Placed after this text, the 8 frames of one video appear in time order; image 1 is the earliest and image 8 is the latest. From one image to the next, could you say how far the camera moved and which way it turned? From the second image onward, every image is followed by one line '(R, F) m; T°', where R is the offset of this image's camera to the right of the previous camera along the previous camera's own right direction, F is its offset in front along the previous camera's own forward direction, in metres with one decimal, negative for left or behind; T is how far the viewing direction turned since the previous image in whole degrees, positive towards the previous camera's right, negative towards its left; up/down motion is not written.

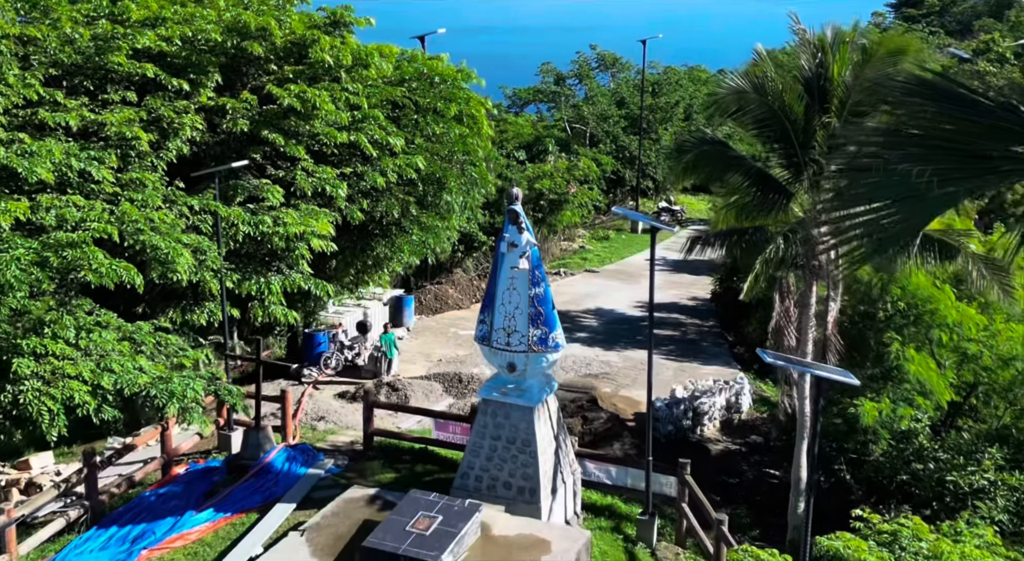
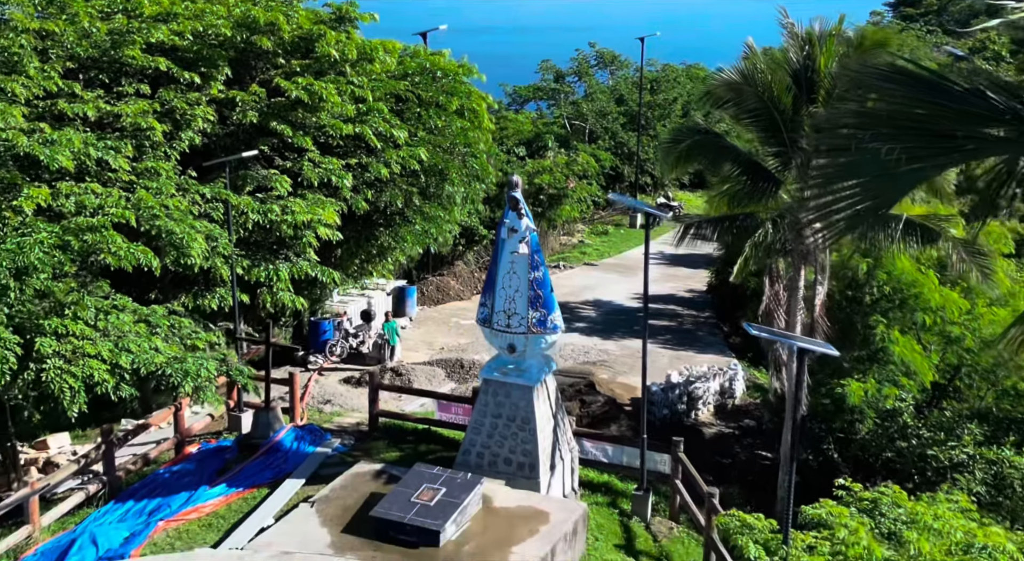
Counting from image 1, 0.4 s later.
(0.0, -0.5) m; 0°
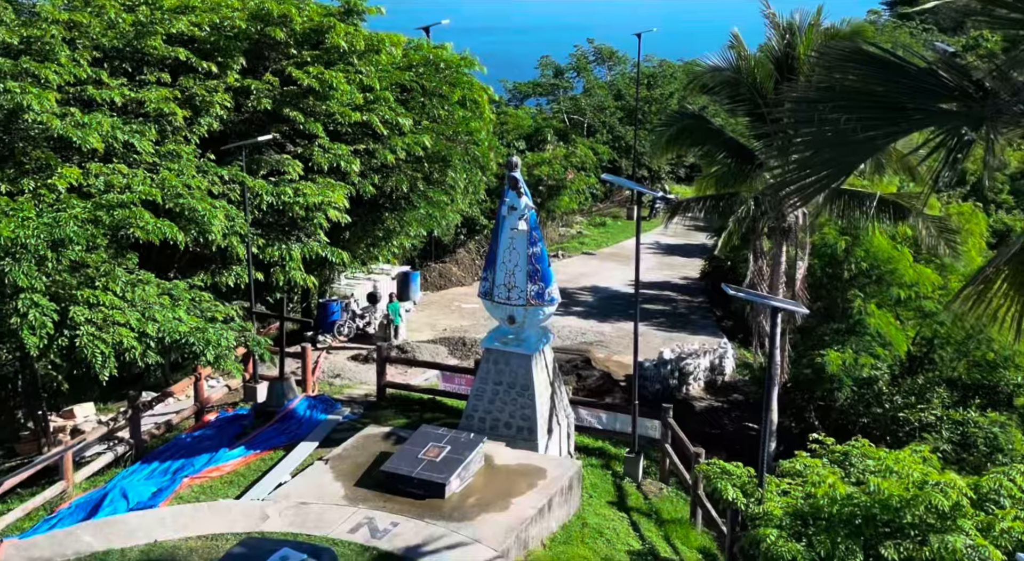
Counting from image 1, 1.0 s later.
(0.0, -0.8) m; 0°
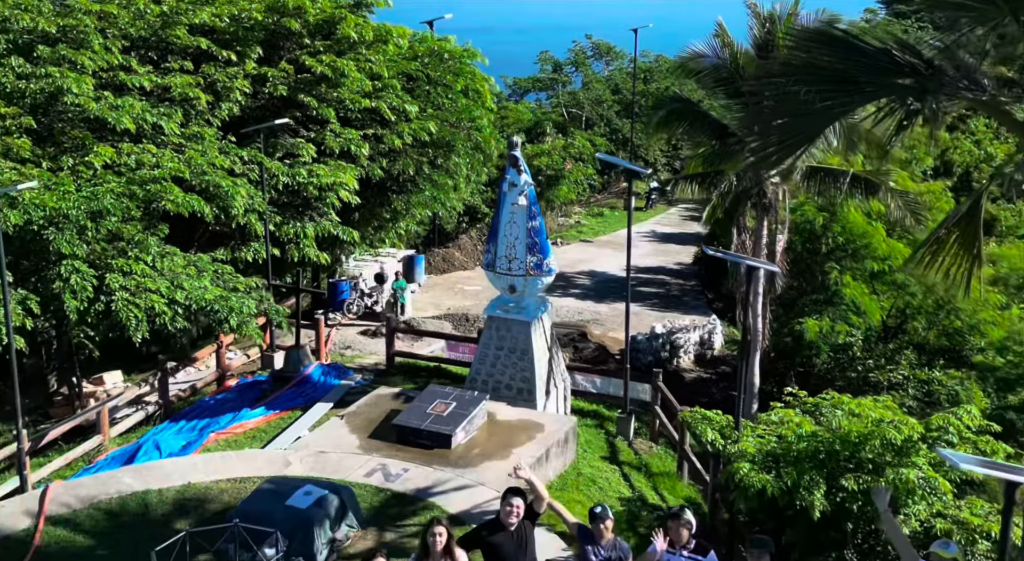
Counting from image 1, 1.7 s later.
(0.0, -1.0) m; 0°
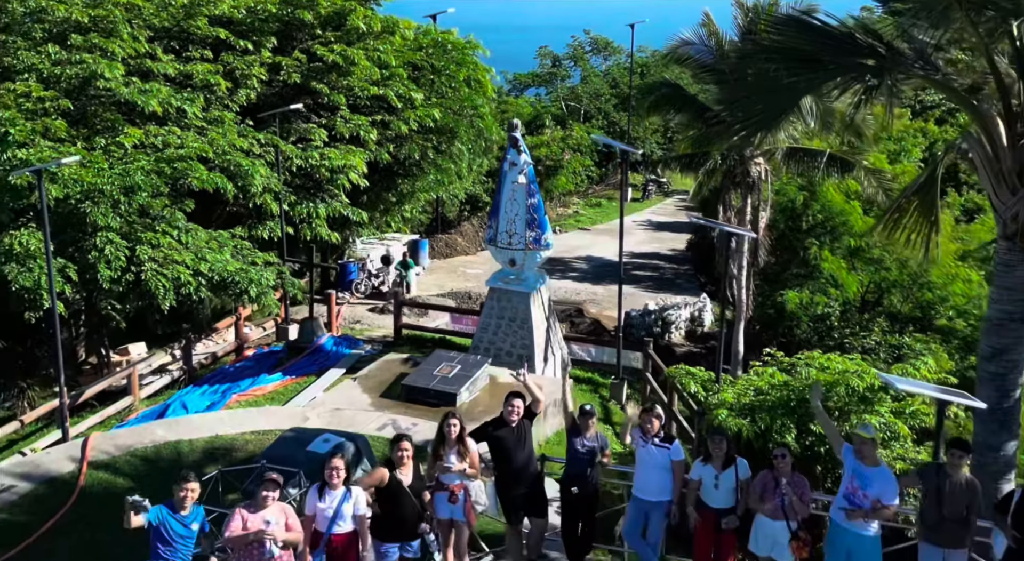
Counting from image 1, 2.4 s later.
(0.0, -1.0) m; 0°
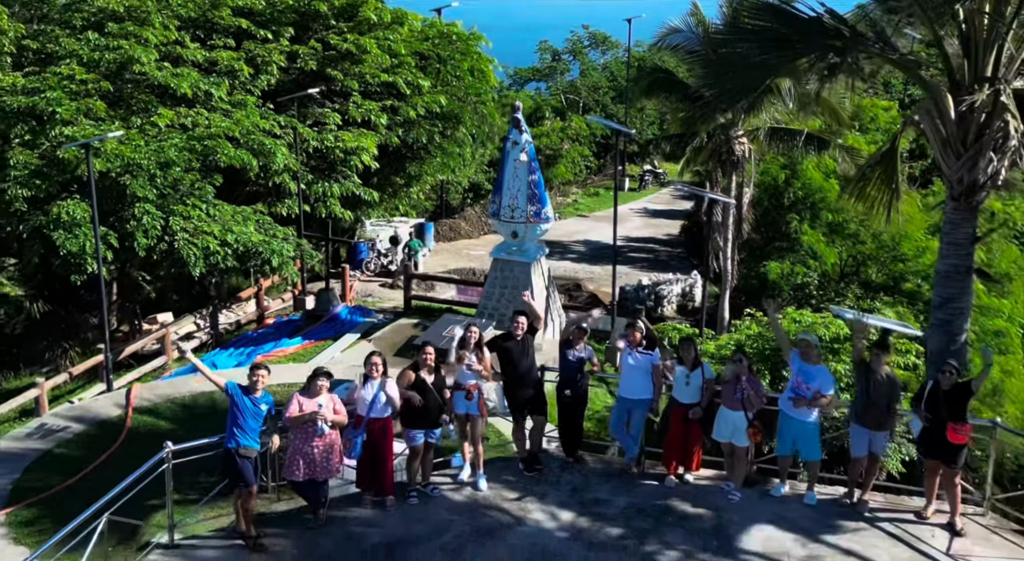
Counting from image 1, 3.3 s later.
(0.0, -1.2) m; 0°
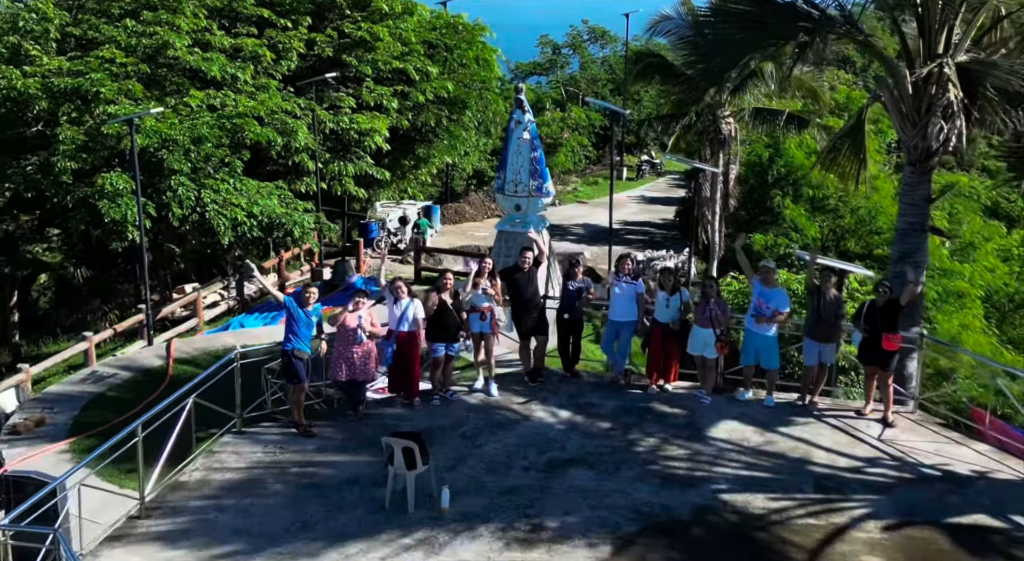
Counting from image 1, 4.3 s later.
(-0.1, -1.2) m; 0°
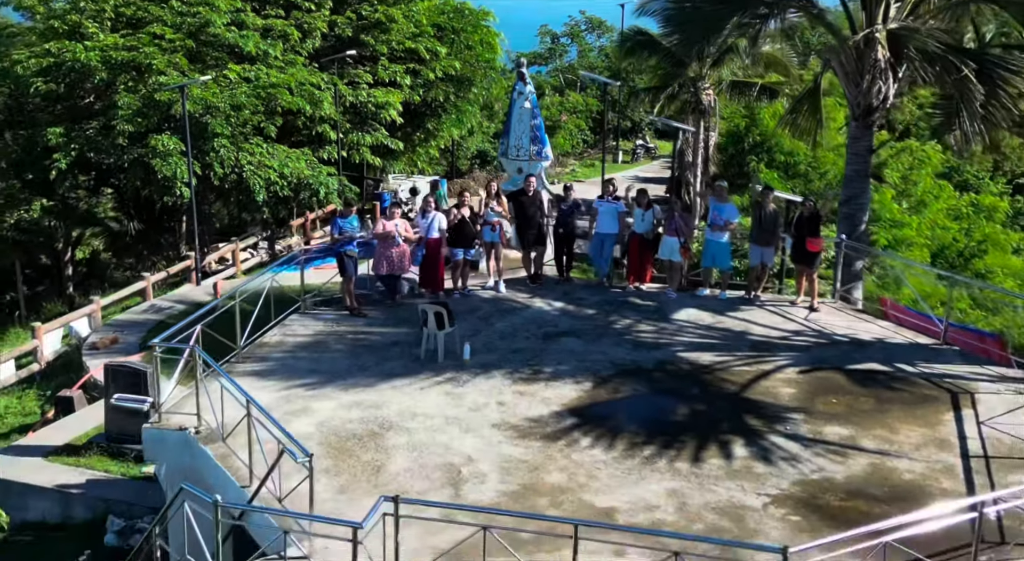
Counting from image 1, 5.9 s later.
(-0.1, -2.0) m; 0°
